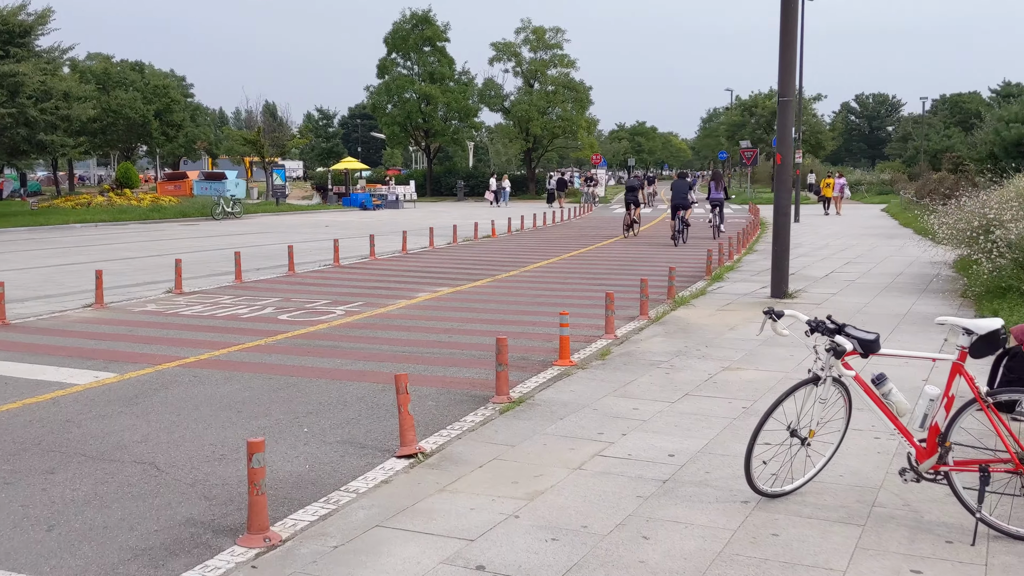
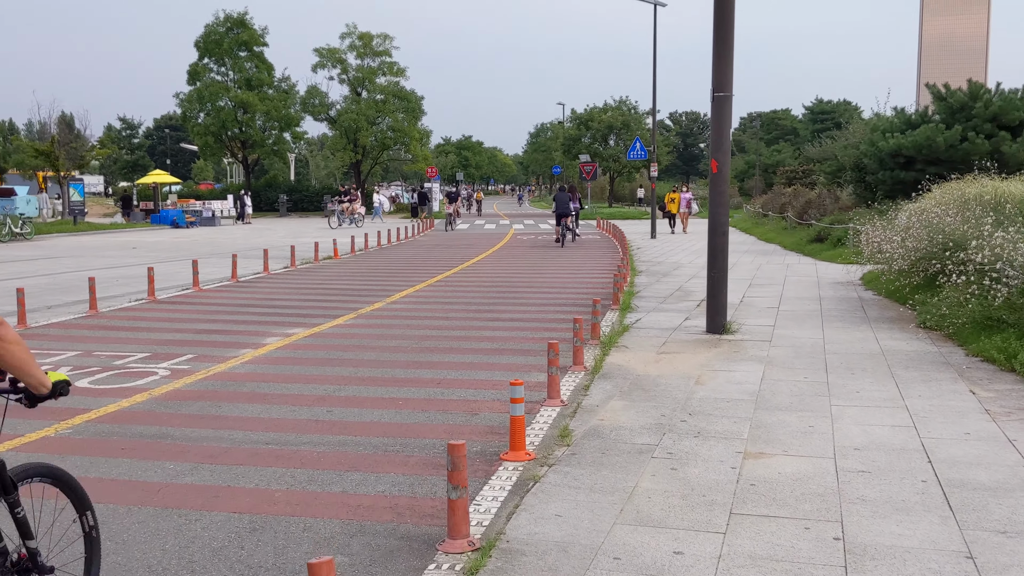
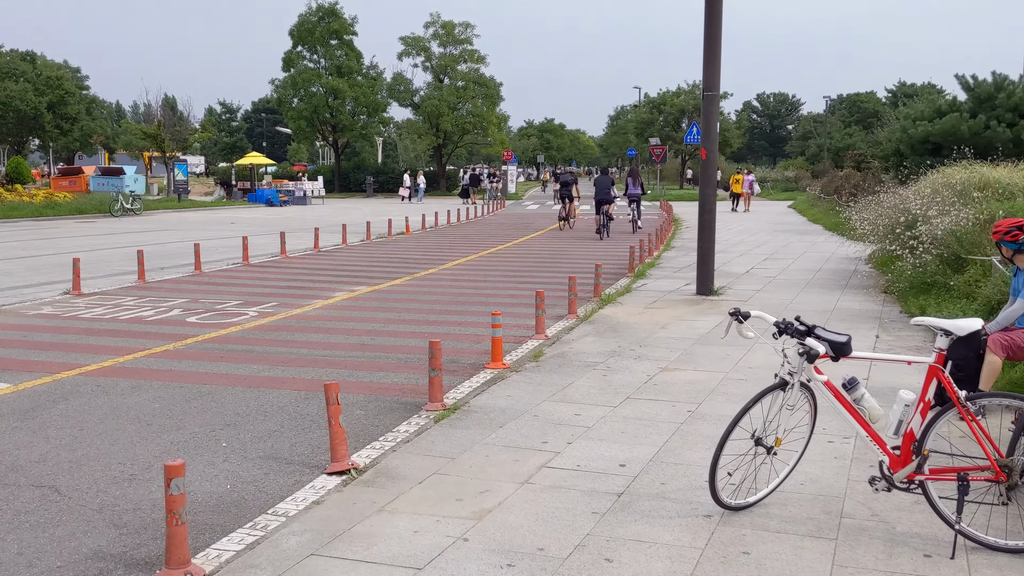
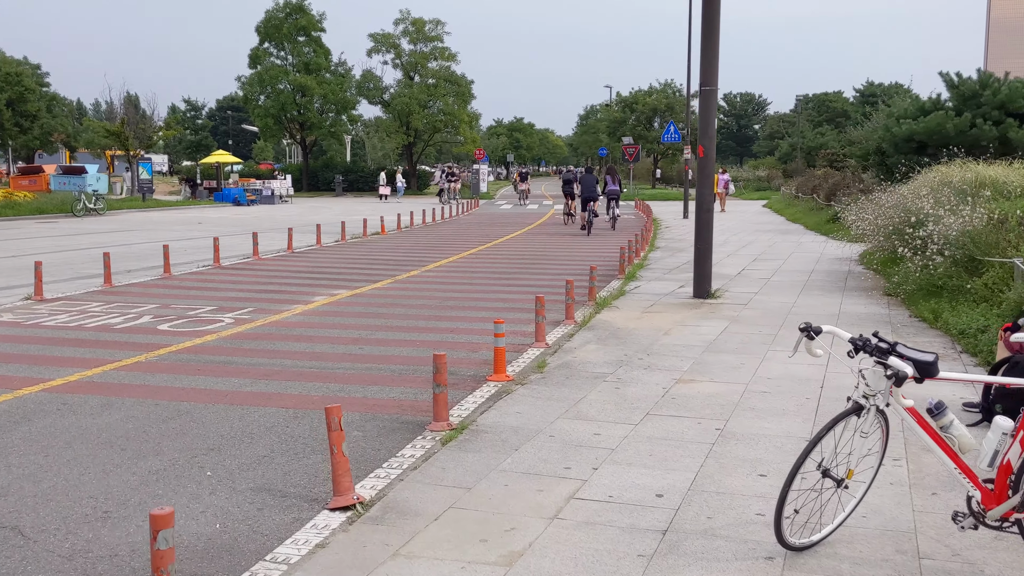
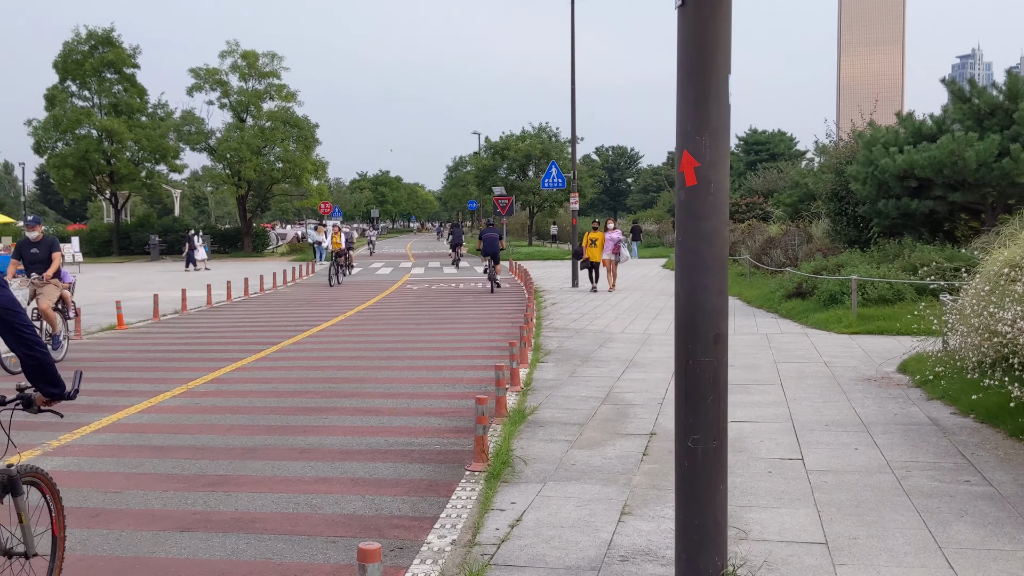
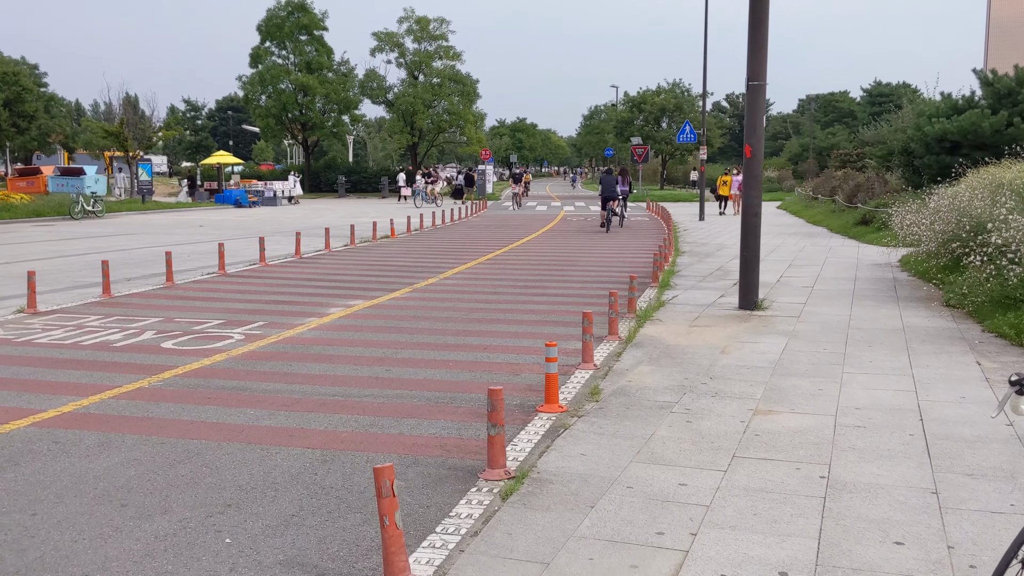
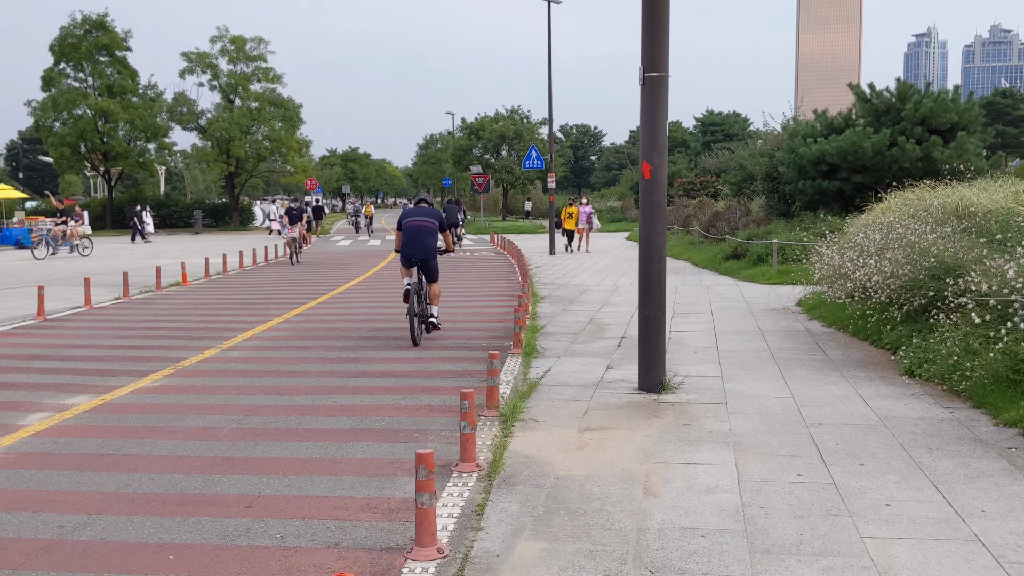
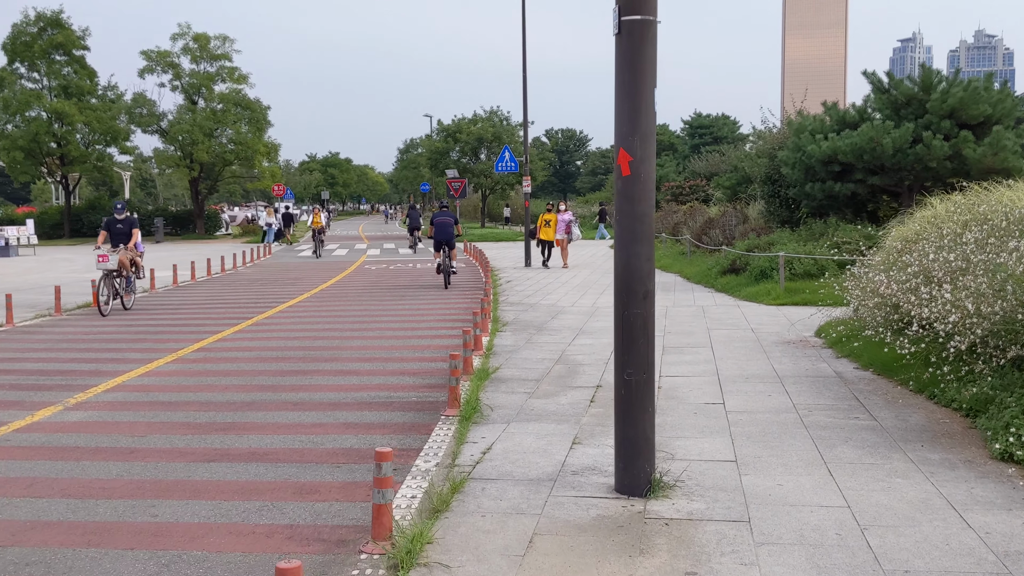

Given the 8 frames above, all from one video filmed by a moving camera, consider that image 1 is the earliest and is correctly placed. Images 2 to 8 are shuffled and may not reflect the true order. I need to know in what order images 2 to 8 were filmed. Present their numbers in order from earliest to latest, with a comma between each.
3, 4, 6, 2, 7, 8, 5
